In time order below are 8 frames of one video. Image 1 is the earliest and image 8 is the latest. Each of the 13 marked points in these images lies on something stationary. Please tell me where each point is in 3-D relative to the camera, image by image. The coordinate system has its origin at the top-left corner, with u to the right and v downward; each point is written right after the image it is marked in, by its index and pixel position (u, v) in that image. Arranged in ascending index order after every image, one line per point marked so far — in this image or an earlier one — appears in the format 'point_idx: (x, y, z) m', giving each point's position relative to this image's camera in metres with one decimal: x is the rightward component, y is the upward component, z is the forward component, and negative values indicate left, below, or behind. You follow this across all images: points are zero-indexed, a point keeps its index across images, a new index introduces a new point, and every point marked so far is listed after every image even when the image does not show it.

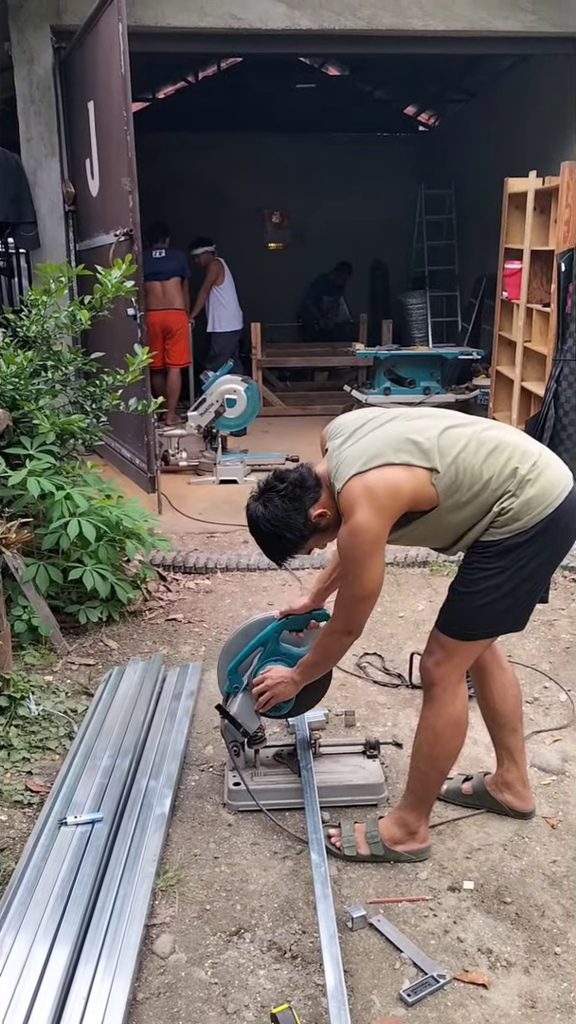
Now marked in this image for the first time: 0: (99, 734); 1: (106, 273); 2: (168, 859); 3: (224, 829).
0: (-0.7, -0.8, +3.1) m
1: (-0.7, +1.0, +3.5) m
2: (-0.4, -1.1, +2.6) m
3: (-0.2, -1.0, +2.8) m
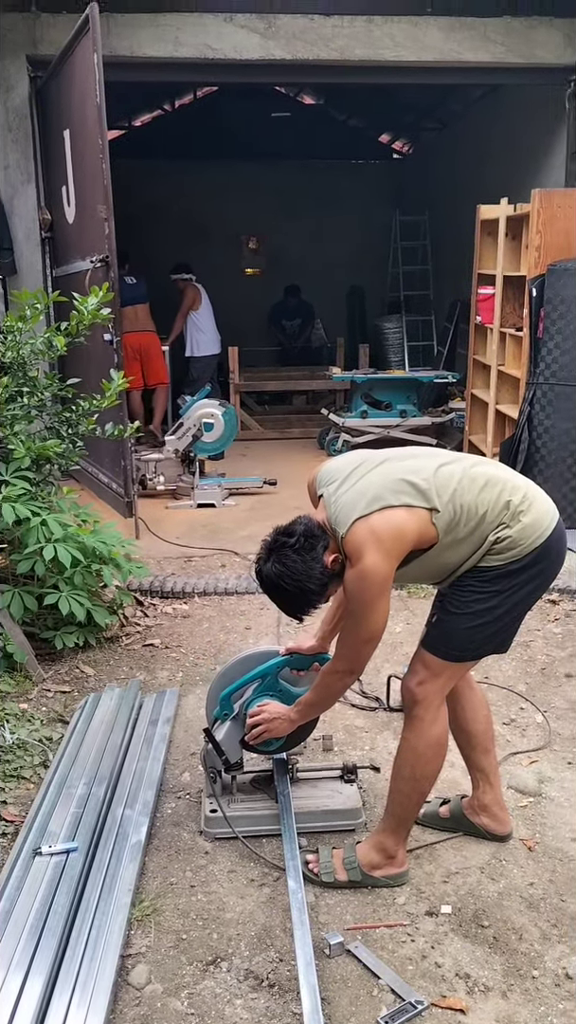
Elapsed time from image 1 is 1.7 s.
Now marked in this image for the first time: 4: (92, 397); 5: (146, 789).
0: (-0.8, -0.9, +3.0) m
1: (-0.8, +0.9, +3.5) m
2: (-0.4, -1.1, +2.6) m
3: (-0.3, -1.1, +2.8) m
4: (-0.9, +0.5, +3.8) m
5: (-0.5, -0.9, +2.9) m
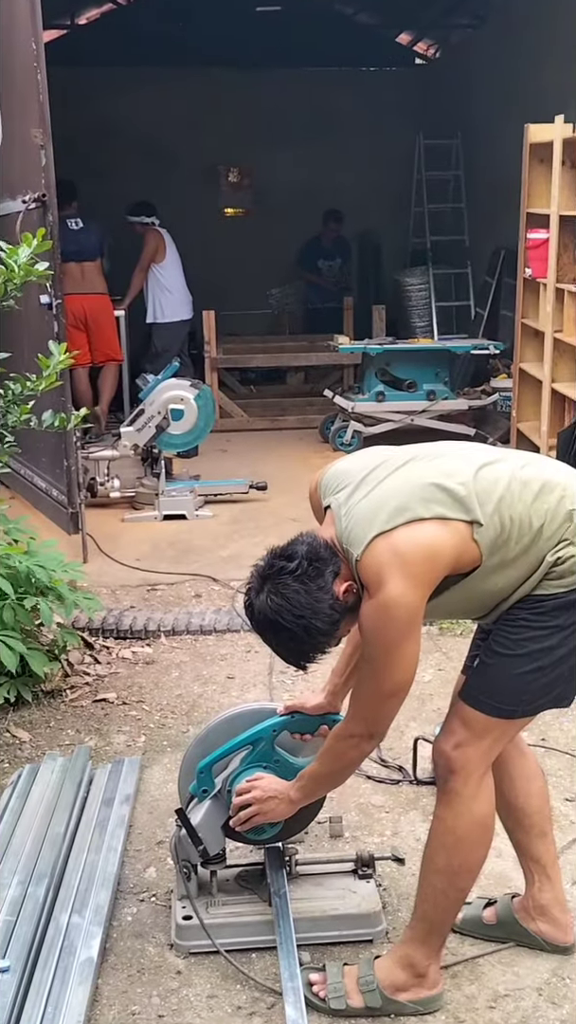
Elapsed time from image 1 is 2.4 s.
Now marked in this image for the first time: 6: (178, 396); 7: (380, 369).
0: (-0.8, -0.9, +2.4) m
1: (-0.9, +0.8, +2.8) m
2: (-0.4, -1.2, +2.0) m
3: (-0.3, -1.1, +2.1) m
4: (-0.9, +0.5, +3.1) m
5: (-0.5, -1.0, +2.3) m
6: (-0.5, +0.7, +5.1) m
7: (+0.7, +1.0, +6.7) m
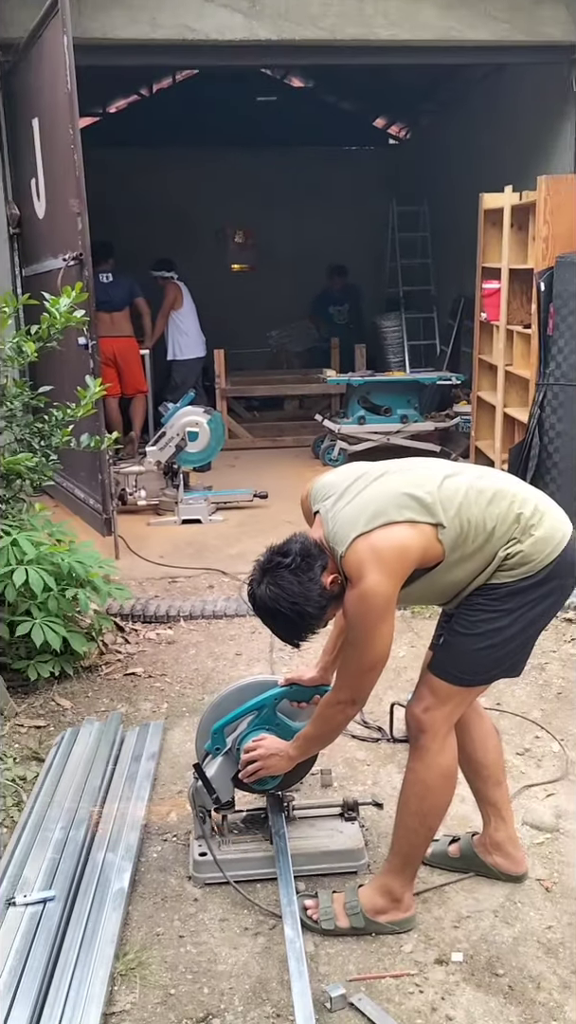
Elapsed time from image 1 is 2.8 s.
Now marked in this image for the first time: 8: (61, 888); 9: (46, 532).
0: (-0.8, -0.9, +2.8) m
1: (-0.9, +0.8, +3.3) m
2: (-0.4, -1.2, +2.4) m
3: (-0.3, -1.1, +2.5) m
4: (-0.9, +0.4, +3.6) m
5: (-0.5, -1.0, +2.7) m
6: (-0.6, +0.6, +5.5) m
7: (+0.6, +0.9, +7.2) m
8: (-0.6, -1.1, +2.5) m
9: (-1.0, -0.1, +3.6) m
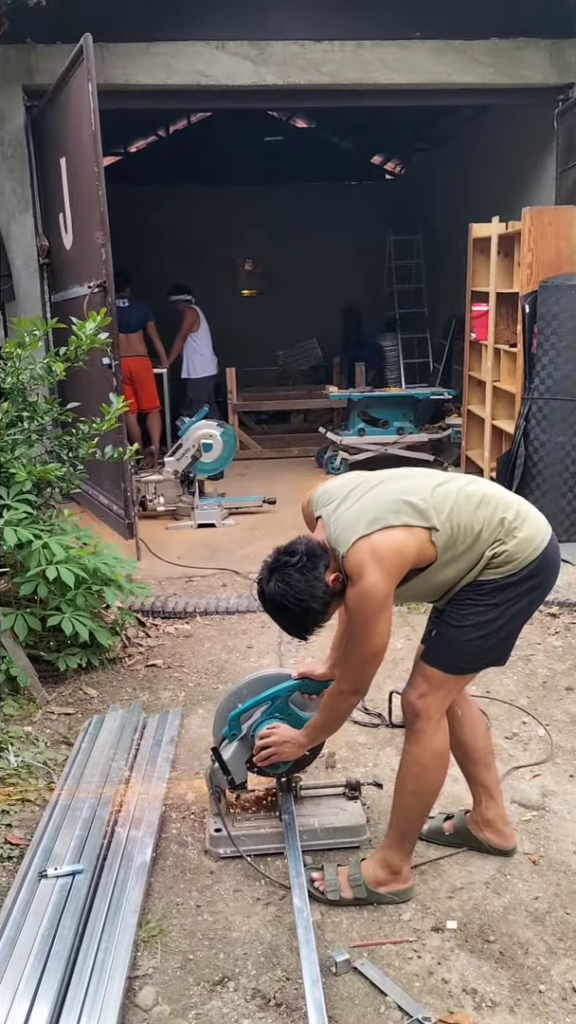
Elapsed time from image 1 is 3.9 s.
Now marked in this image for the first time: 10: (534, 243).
0: (-0.7, -1.0, +3.1) m
1: (-0.9, +0.8, +3.5) m
2: (-0.4, -1.2, +2.6) m
3: (-0.3, -1.2, +2.8) m
4: (-0.9, +0.4, +3.9) m
5: (-0.5, -1.0, +3.0) m
6: (-0.5, +0.5, +5.8) m
7: (+0.7, +0.9, +7.4) m
8: (-0.6, -1.1, +2.7) m
9: (-1.0, -0.1, +3.8) m
10: (+1.5, +1.7, +5.4) m
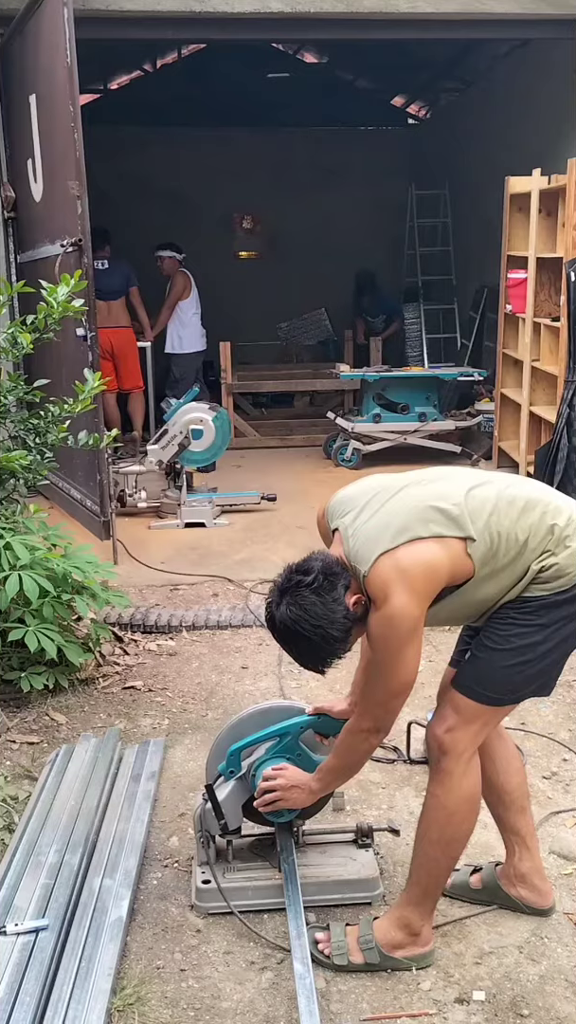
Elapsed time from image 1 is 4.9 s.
0: (-0.7, -0.9, +2.6) m
1: (-0.8, +0.8, +3.1) m
2: (-0.4, -1.2, +2.2) m
3: (-0.3, -1.1, +2.4) m
4: (-0.9, +0.4, +3.4) m
5: (-0.5, -1.0, +2.5) m
6: (-0.5, +0.6, +5.4) m
7: (+0.7, +0.9, +7.0) m
8: (-0.6, -1.1, +2.3) m
9: (-0.9, -0.1, +3.4) m
10: (+1.6, +1.7, +5.0) m
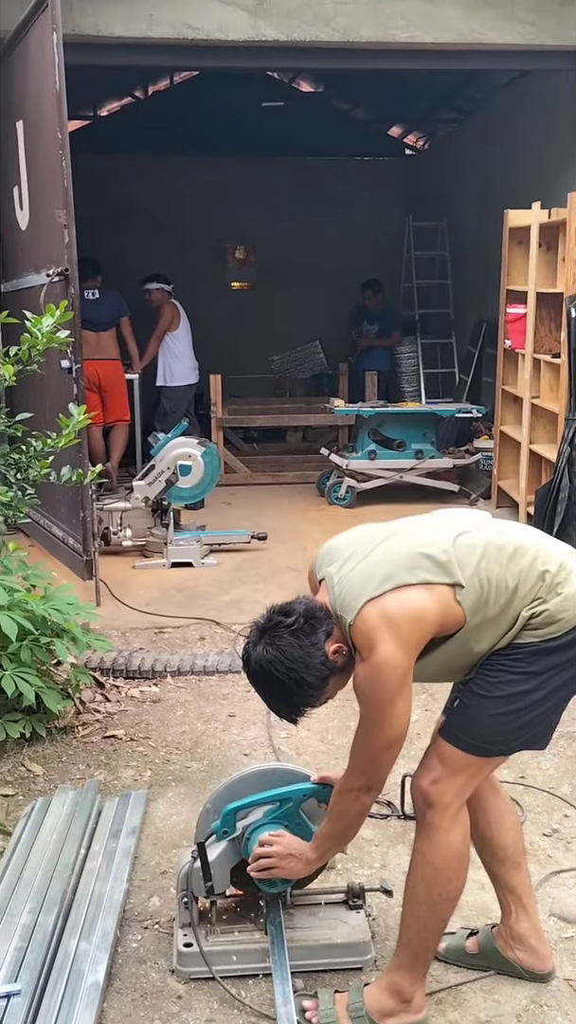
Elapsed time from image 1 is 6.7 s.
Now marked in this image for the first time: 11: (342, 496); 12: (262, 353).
0: (-0.8, -1.1, +2.5) m
1: (-0.9, +0.7, +3.0) m
2: (-0.5, -1.3, +2.1) m
3: (-0.3, -1.3, +2.2) m
4: (-0.9, +0.3, +3.3) m
5: (-0.5, -1.1, +2.4) m
6: (-0.6, +0.4, +5.3) m
7: (+0.6, +0.7, +6.9) m
8: (-0.7, -1.2, +2.2) m
9: (-1.0, -0.2, +3.3) m
10: (+1.6, +1.5, +5.0) m
11: (+0.4, +0.2, +6.8) m
12: (-0.3, +2.1, +11.8) m
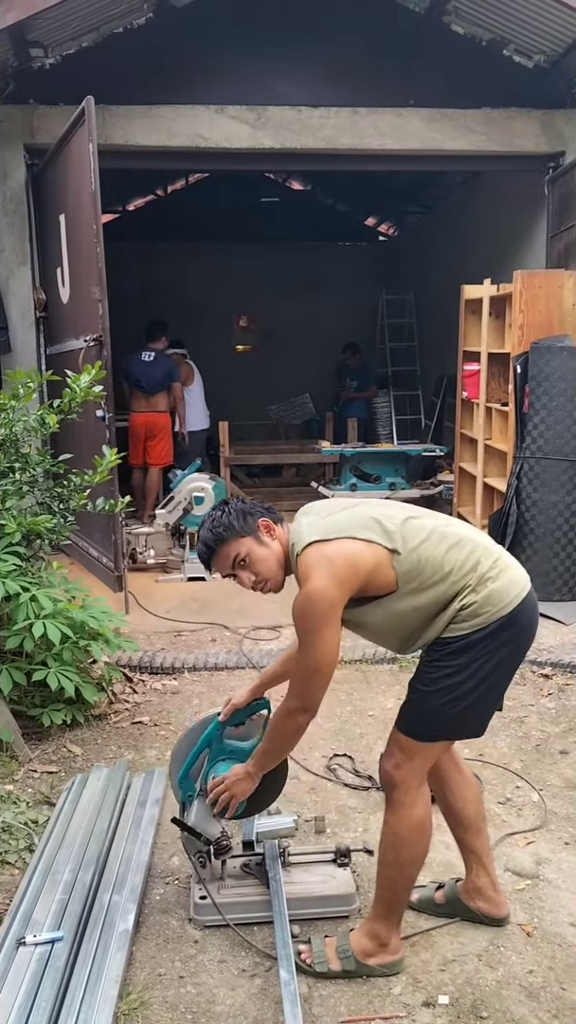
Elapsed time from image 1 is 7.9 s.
0: (-0.8, -1.1, +3.0) m
1: (-0.9, +0.6, +3.6) m
2: (-0.5, -1.4, +2.5) m
3: (-0.3, -1.3, +2.7) m
4: (-0.9, +0.2, +3.8) m
5: (-0.5, -1.2, +2.9) m
6: (-0.6, +0.2, +5.8) m
7: (+0.6, +0.4, +7.4) m
8: (-0.7, -1.2, +2.6) m
9: (-1.0, -0.3, +3.8) m
10: (+1.5, +1.3, +5.5) m
11: (+0.4, -0.1, +7.3) m
12: (-0.4, +1.6, +12.4) m
